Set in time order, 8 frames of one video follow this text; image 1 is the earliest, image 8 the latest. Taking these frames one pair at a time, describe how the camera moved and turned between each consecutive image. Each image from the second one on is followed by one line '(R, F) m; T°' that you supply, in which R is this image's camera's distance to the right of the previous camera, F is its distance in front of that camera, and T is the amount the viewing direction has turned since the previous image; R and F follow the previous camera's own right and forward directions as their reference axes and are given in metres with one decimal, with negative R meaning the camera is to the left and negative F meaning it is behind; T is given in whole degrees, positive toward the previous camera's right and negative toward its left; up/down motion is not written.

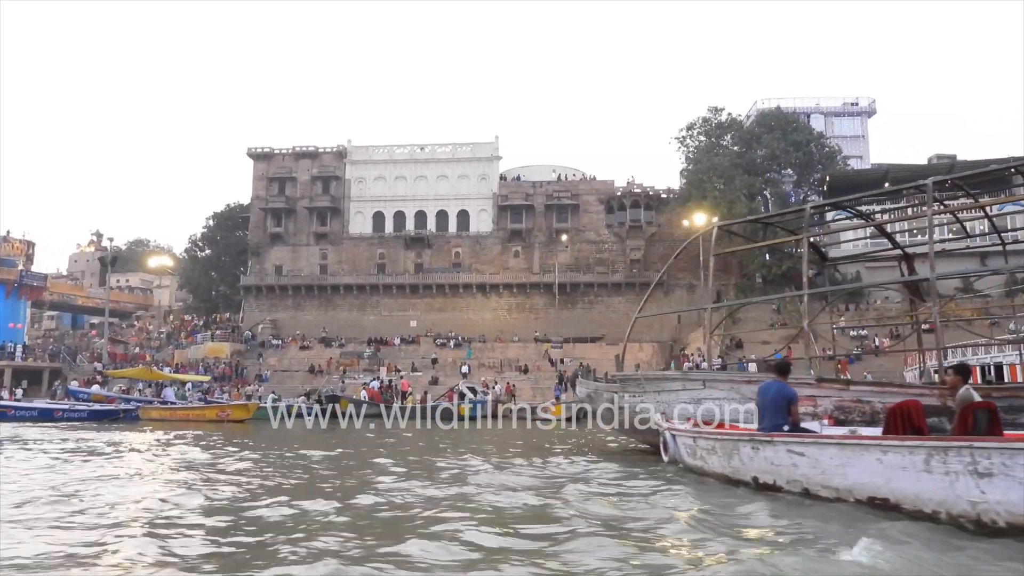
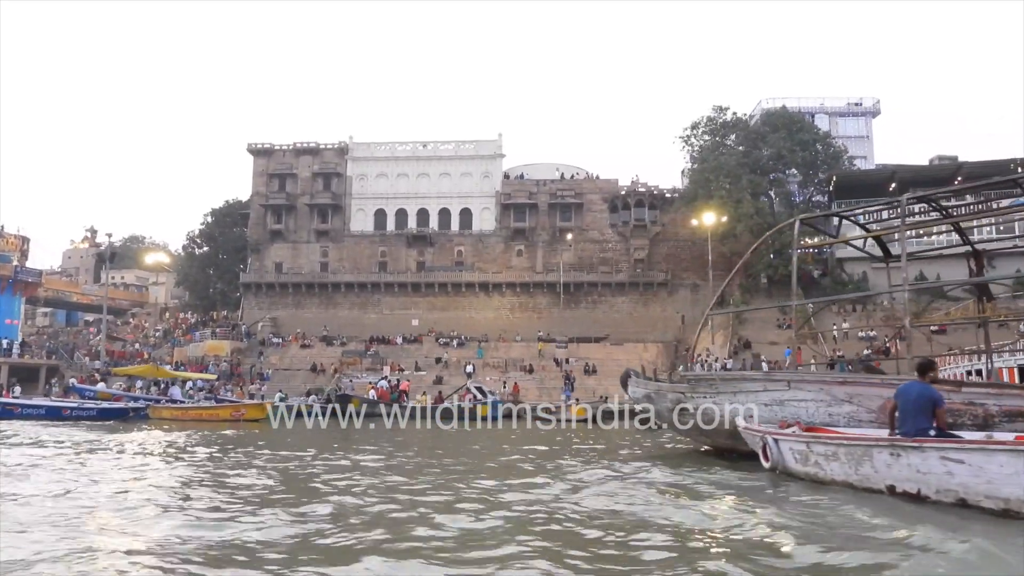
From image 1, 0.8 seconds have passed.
(-0.6, +0.3) m; +1°
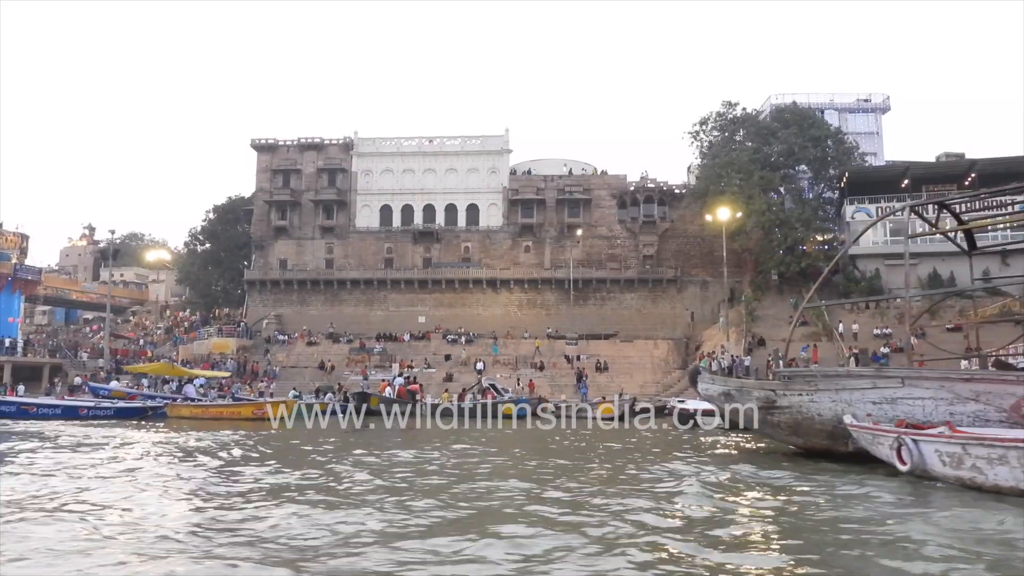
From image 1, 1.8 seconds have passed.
(-0.7, +0.3) m; +1°
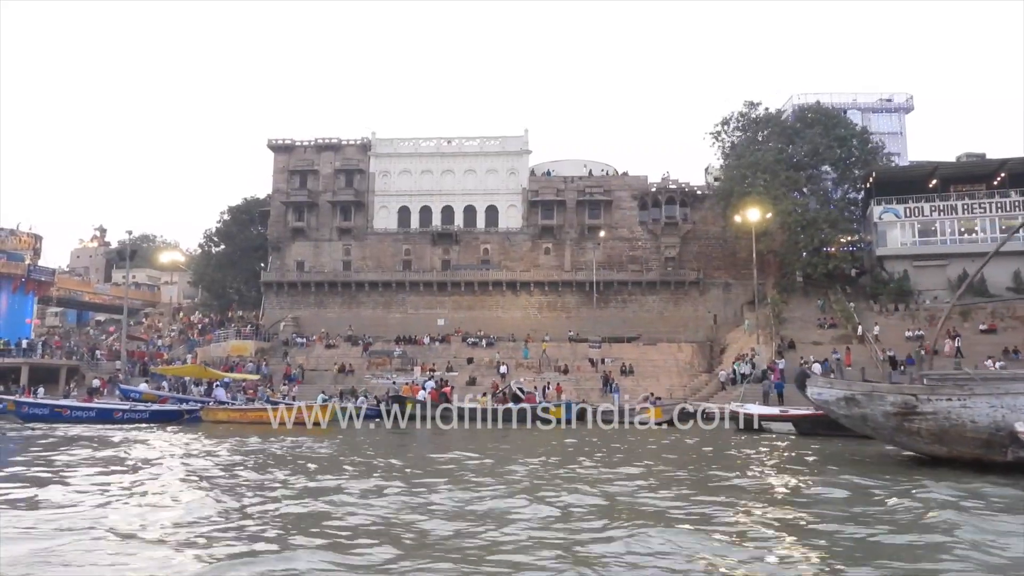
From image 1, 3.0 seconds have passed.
(-0.9, +0.4) m; 0°
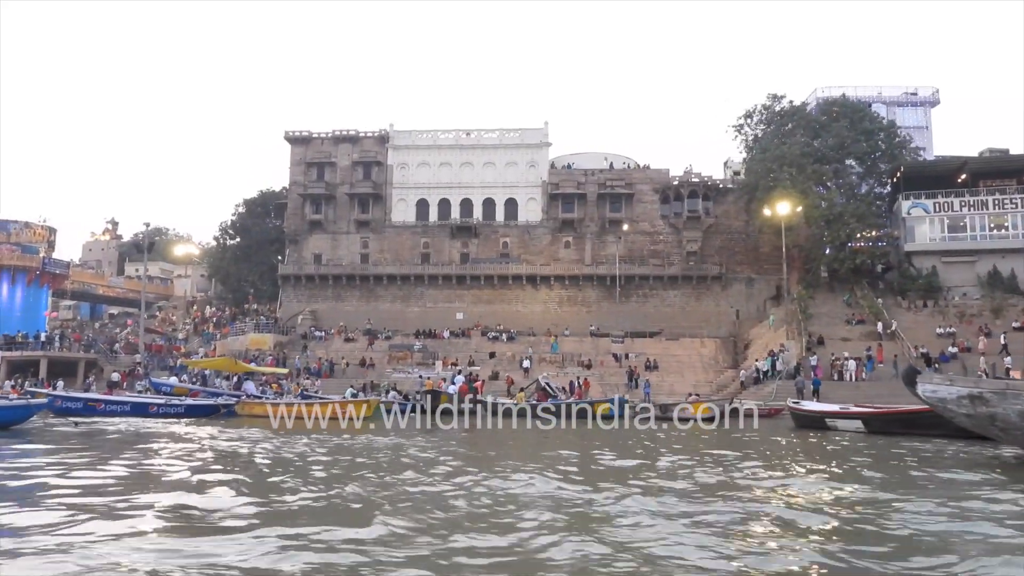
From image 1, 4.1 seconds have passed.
(-0.9, +0.4) m; 0°
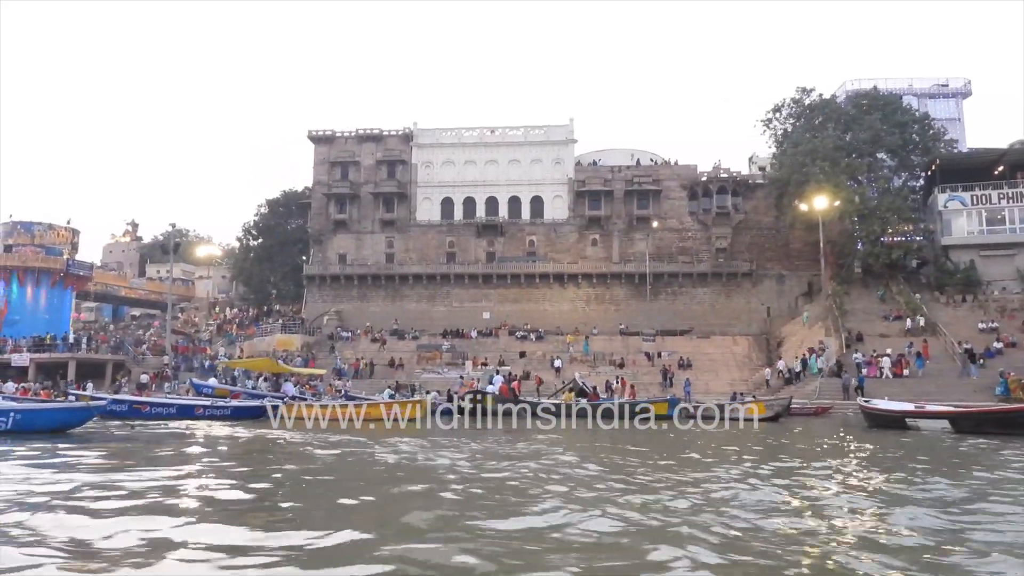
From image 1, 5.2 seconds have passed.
(-0.9, +0.4) m; -1°
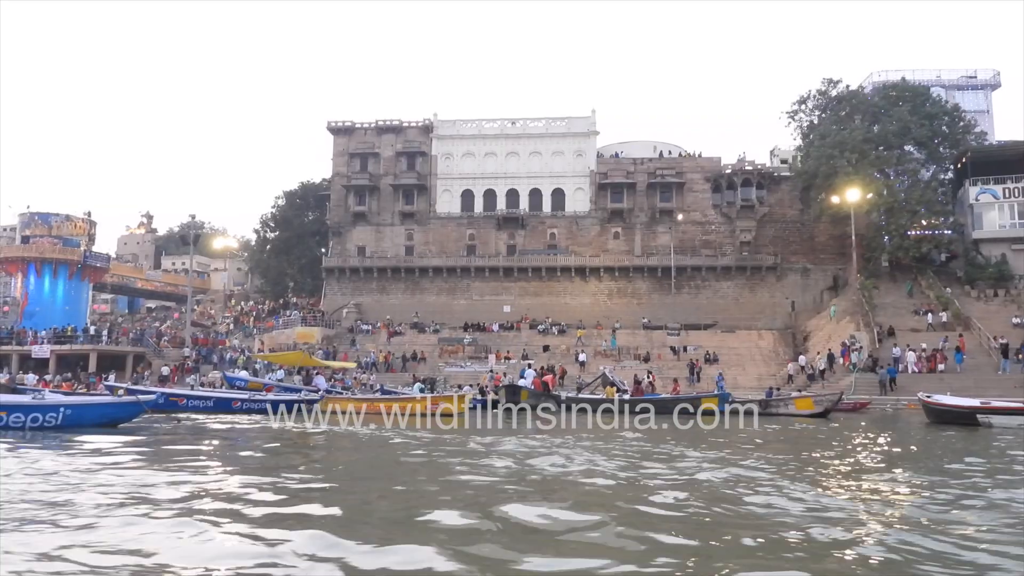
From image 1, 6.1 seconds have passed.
(-0.8, +0.3) m; 0°
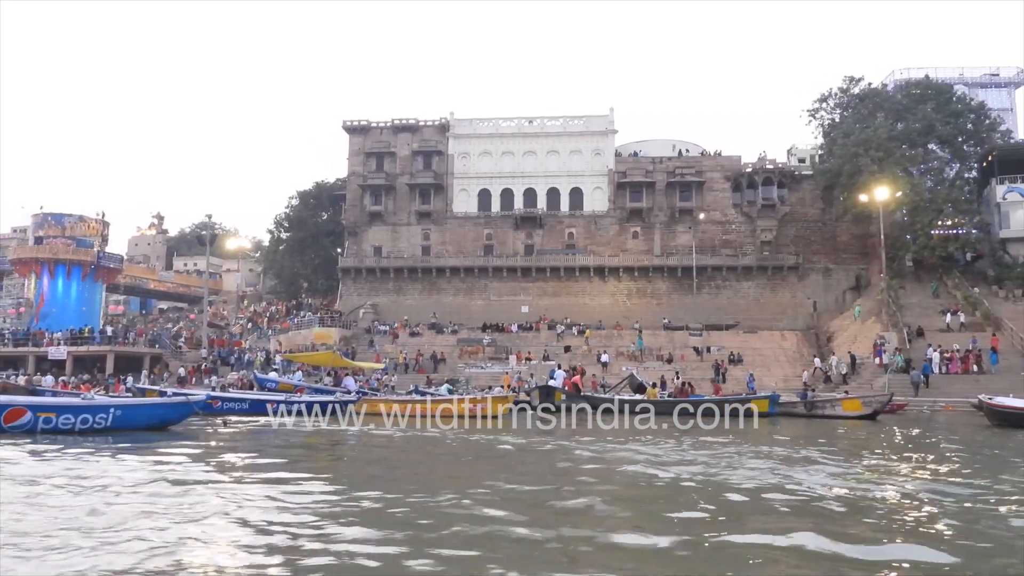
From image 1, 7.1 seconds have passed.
(-0.8, +0.3) m; 0°
